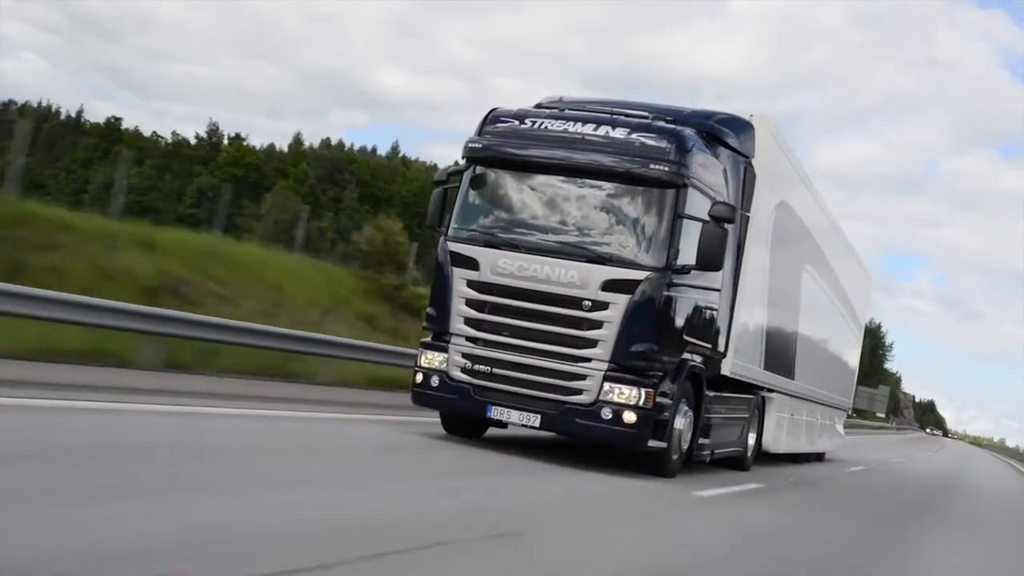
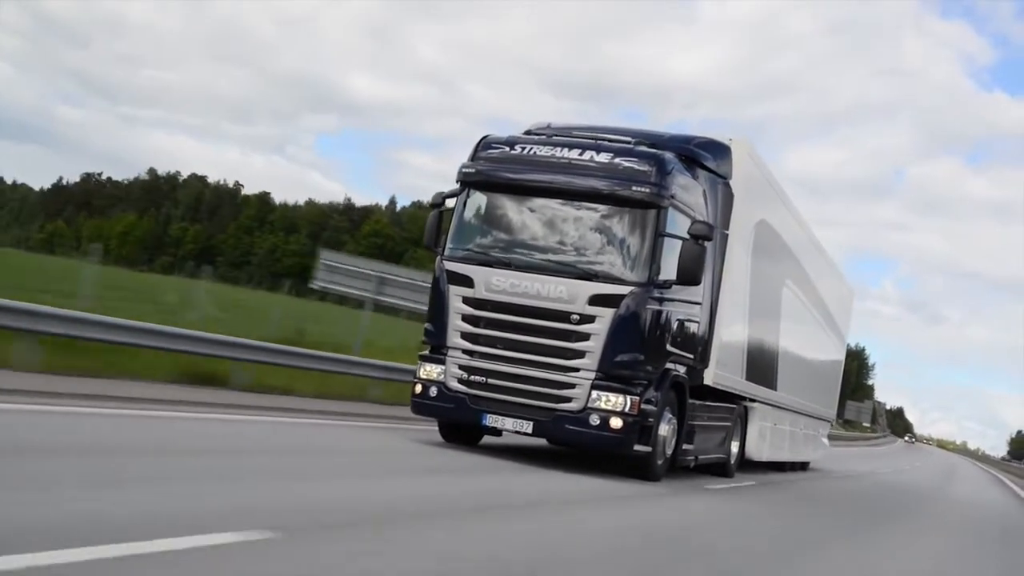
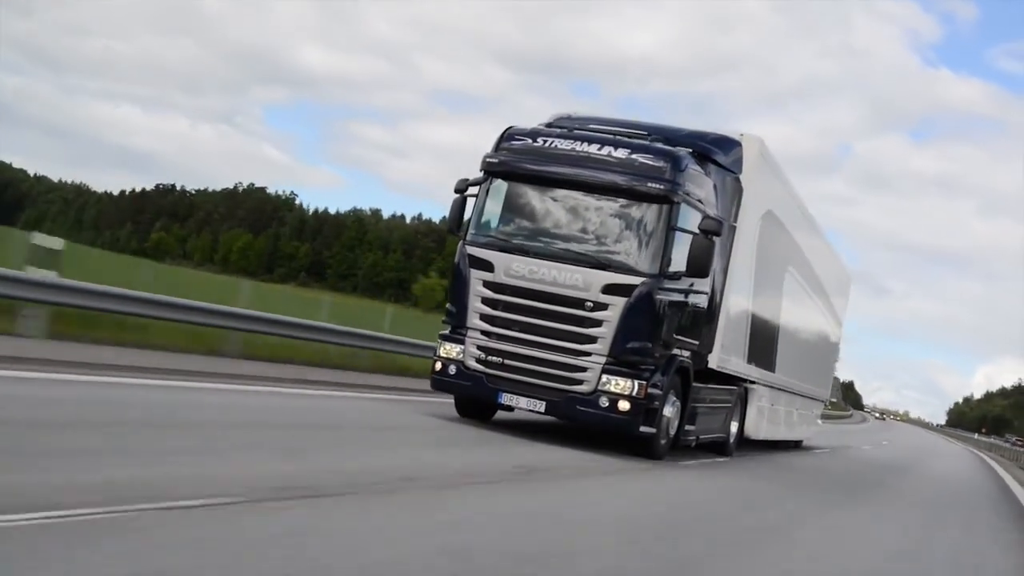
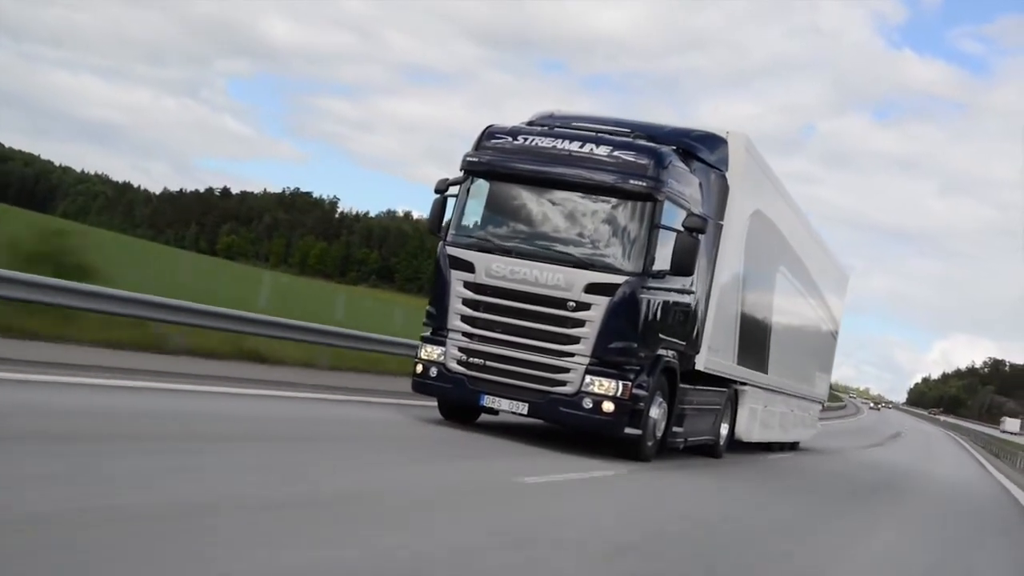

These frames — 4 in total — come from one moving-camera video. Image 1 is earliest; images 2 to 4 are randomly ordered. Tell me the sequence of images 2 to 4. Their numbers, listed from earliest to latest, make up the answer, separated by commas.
2, 3, 4
